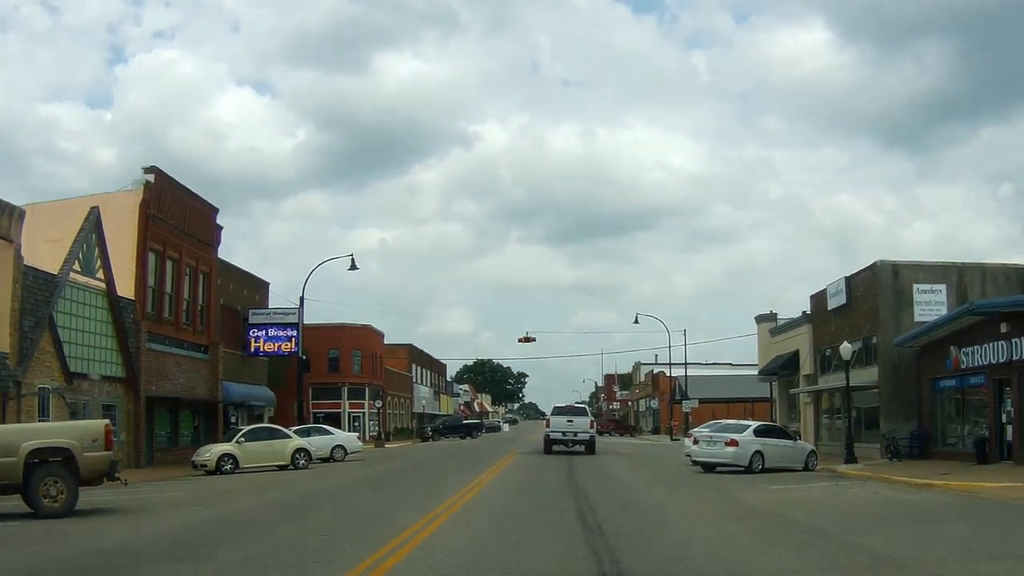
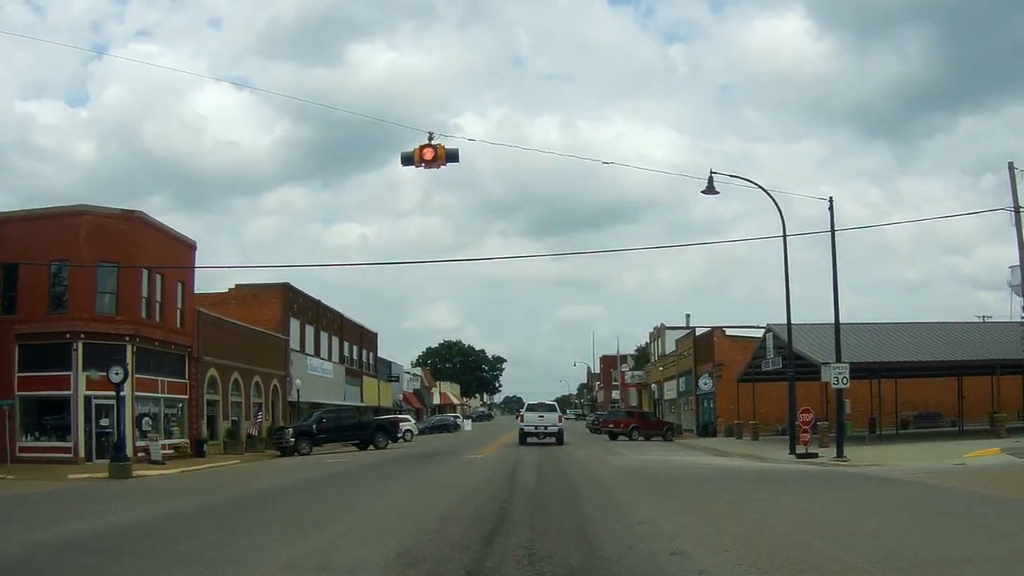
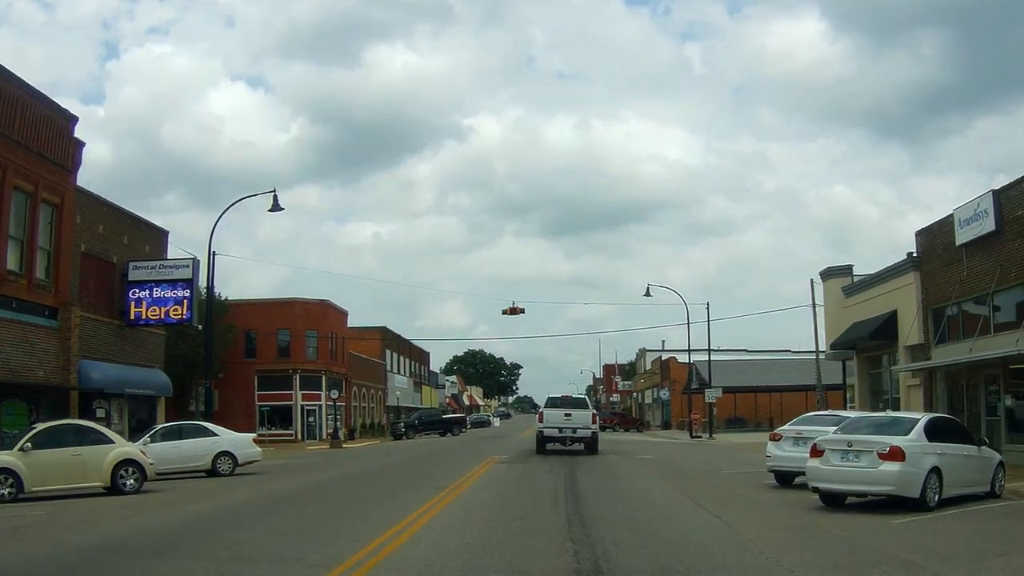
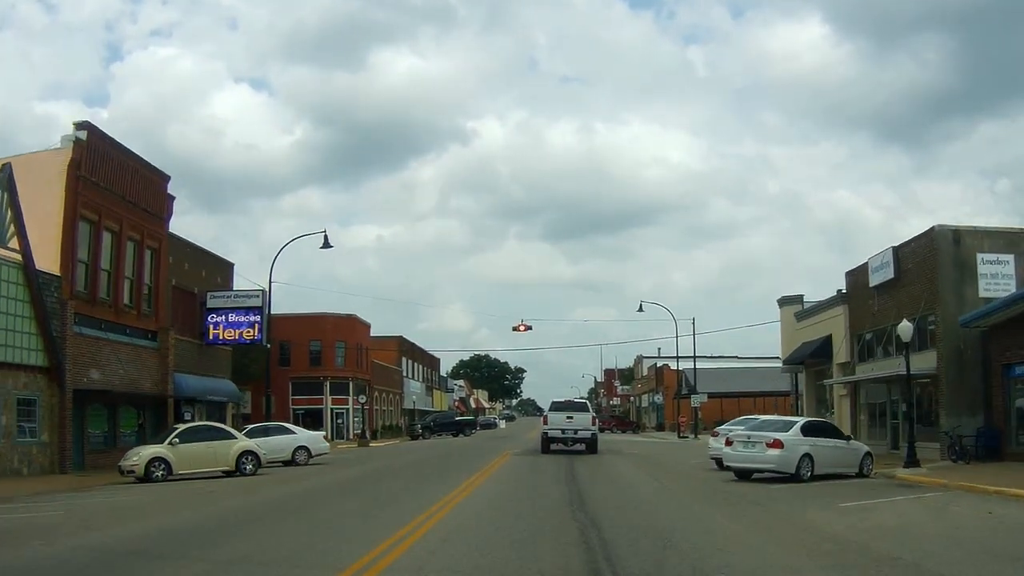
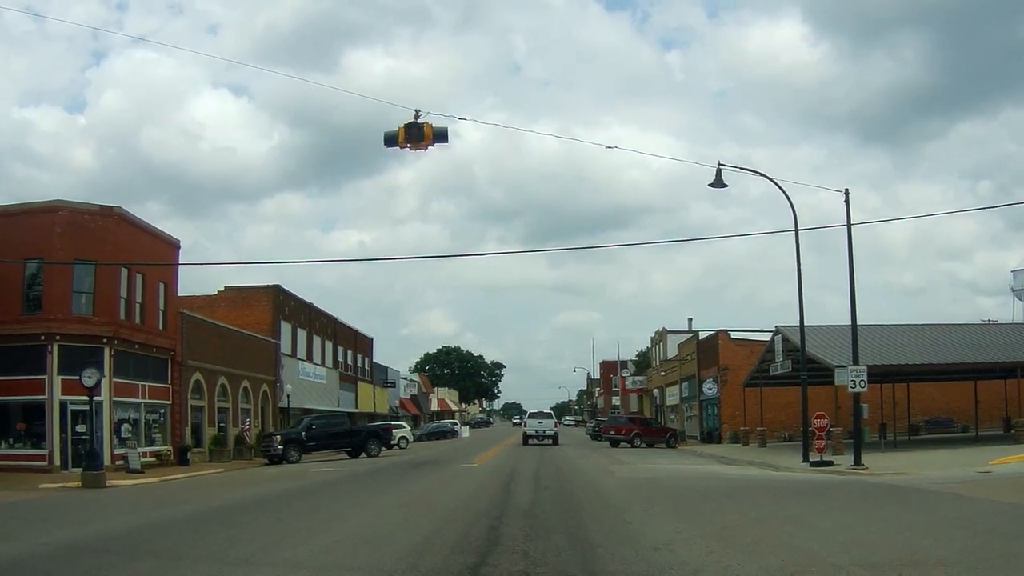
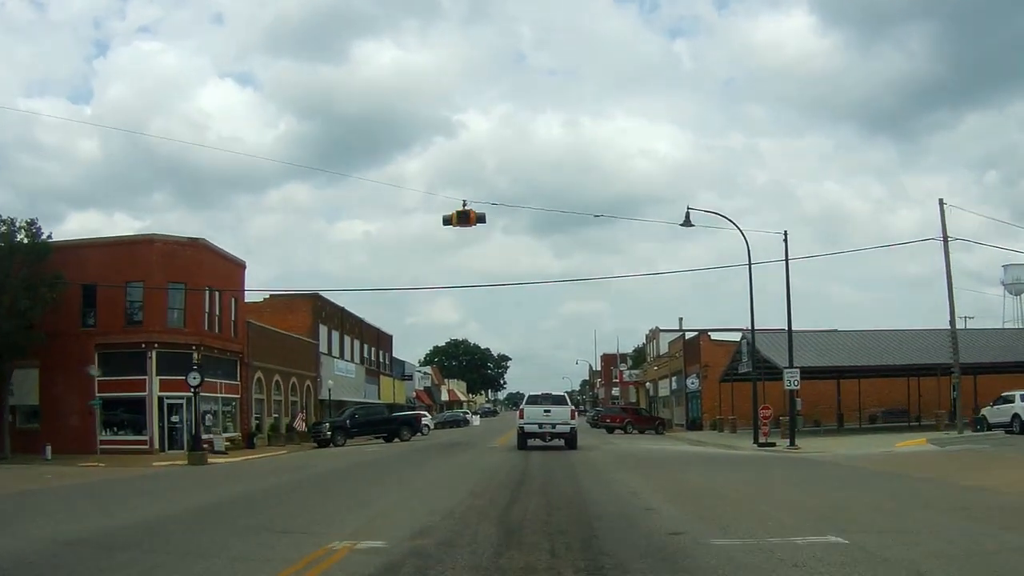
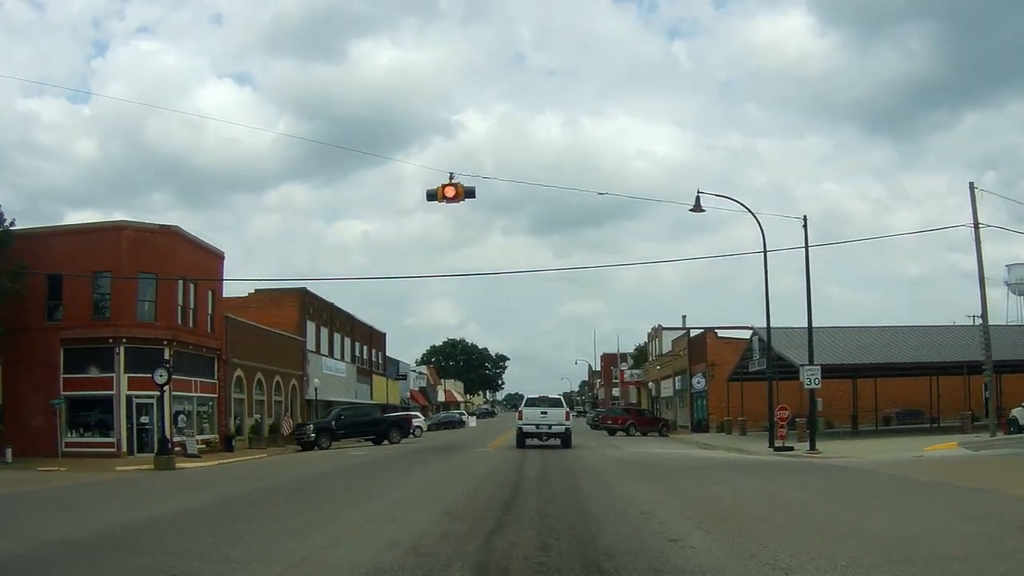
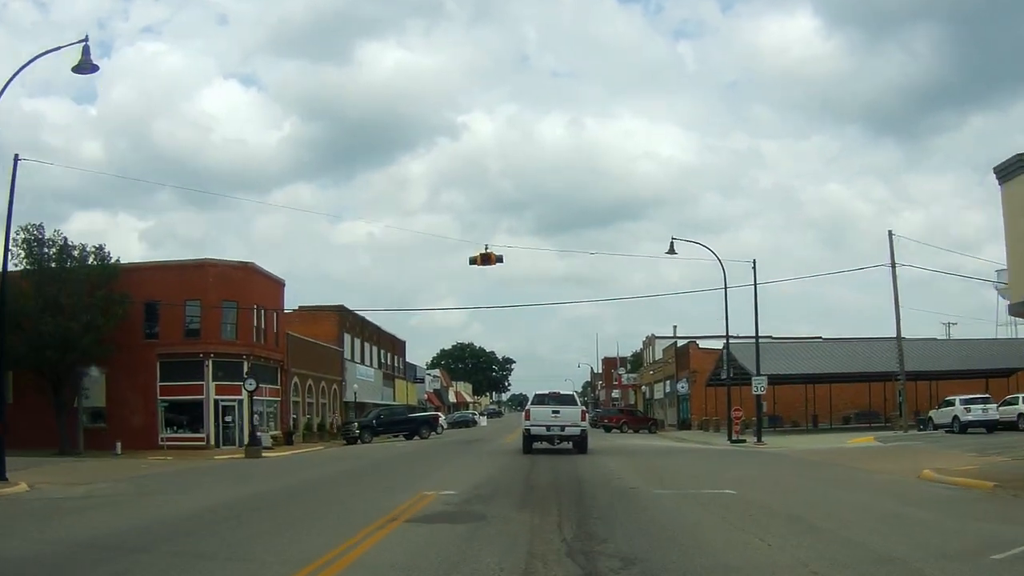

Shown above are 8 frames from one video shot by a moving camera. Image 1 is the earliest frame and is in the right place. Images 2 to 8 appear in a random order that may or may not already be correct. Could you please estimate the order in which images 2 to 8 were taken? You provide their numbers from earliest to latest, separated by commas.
4, 3, 8, 6, 7, 2, 5
